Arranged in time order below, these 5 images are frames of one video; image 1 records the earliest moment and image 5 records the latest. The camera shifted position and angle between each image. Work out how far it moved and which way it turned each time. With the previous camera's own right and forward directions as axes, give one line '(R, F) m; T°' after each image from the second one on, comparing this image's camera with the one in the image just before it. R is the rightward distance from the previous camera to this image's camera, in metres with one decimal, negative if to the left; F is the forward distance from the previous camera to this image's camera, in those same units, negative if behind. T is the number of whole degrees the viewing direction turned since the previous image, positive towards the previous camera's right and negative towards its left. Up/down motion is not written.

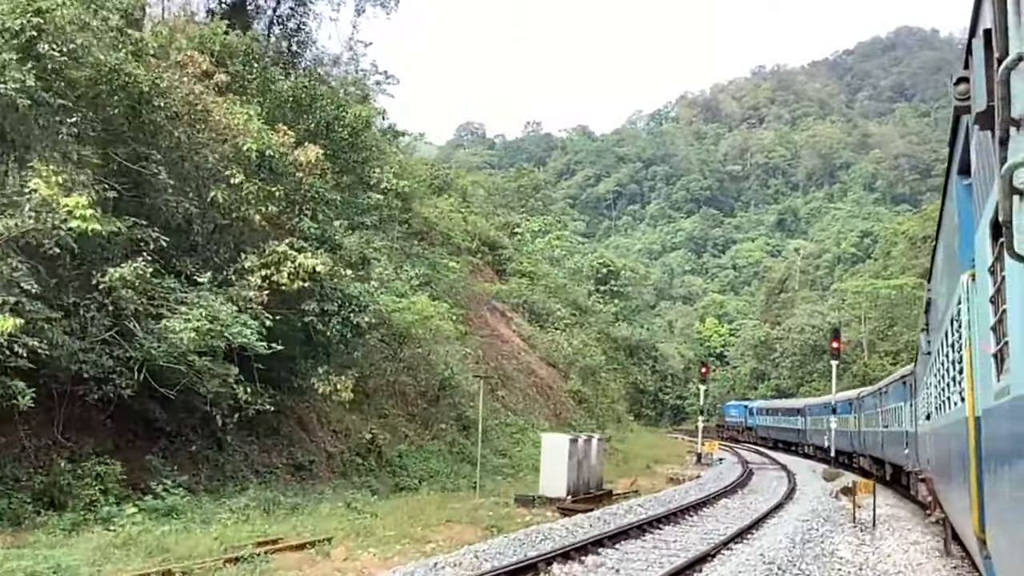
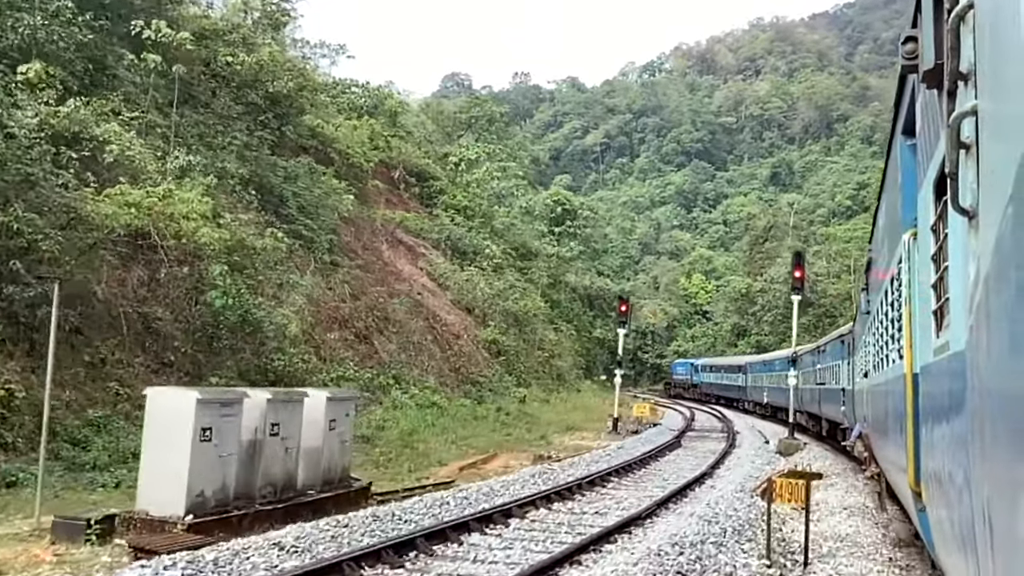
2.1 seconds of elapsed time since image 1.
(+3.2, +7.3) m; 0°
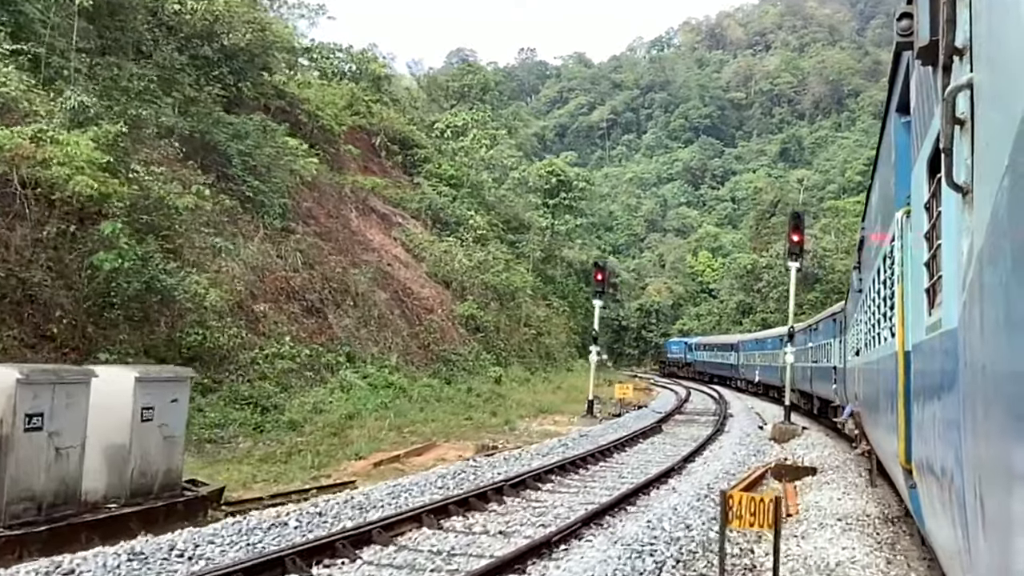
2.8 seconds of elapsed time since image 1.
(+1.0, +2.4) m; -1°
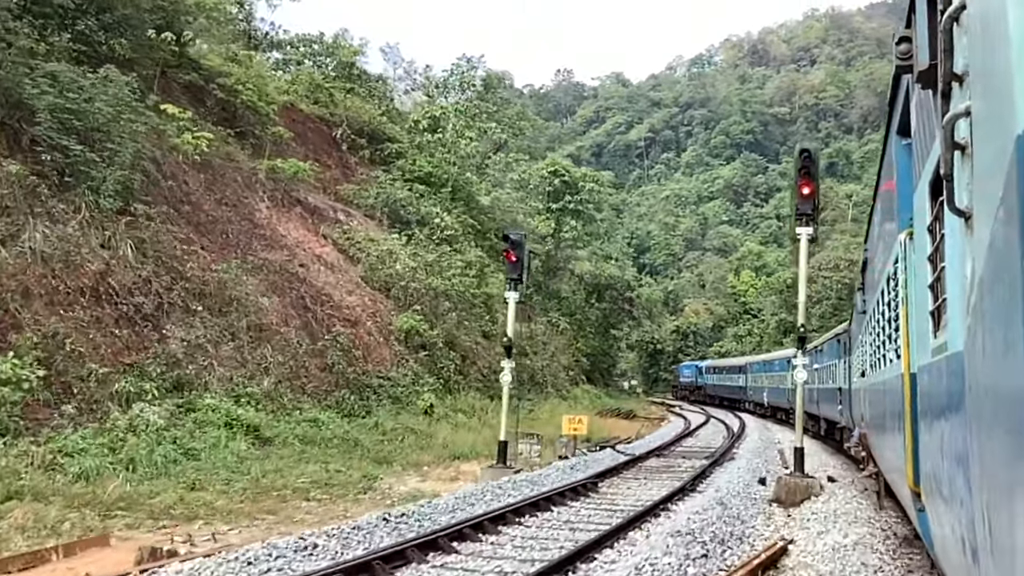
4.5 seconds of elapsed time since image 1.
(+2.4, +6.4) m; -3°
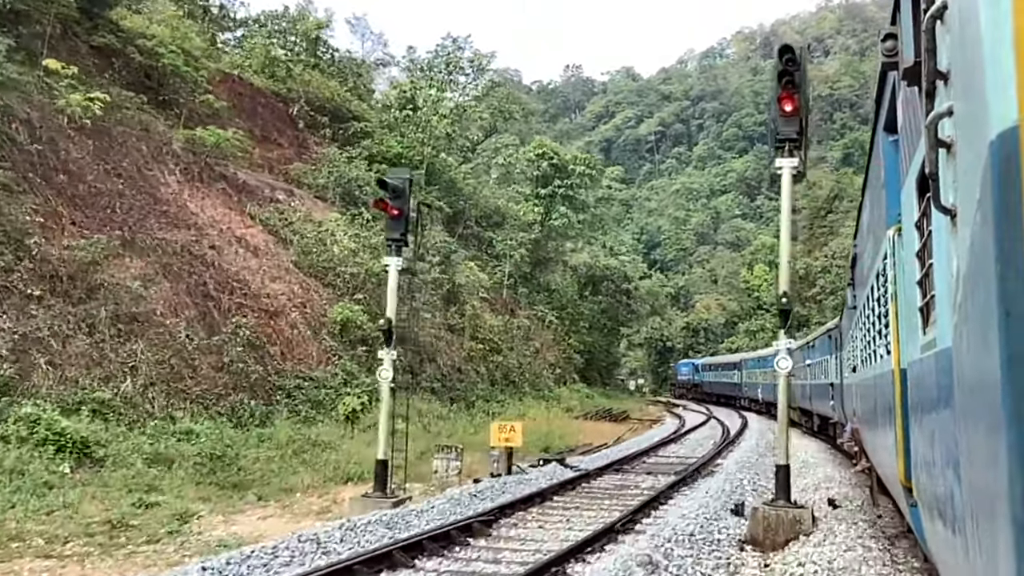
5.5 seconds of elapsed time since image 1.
(+1.4, +3.4) m; -1°
